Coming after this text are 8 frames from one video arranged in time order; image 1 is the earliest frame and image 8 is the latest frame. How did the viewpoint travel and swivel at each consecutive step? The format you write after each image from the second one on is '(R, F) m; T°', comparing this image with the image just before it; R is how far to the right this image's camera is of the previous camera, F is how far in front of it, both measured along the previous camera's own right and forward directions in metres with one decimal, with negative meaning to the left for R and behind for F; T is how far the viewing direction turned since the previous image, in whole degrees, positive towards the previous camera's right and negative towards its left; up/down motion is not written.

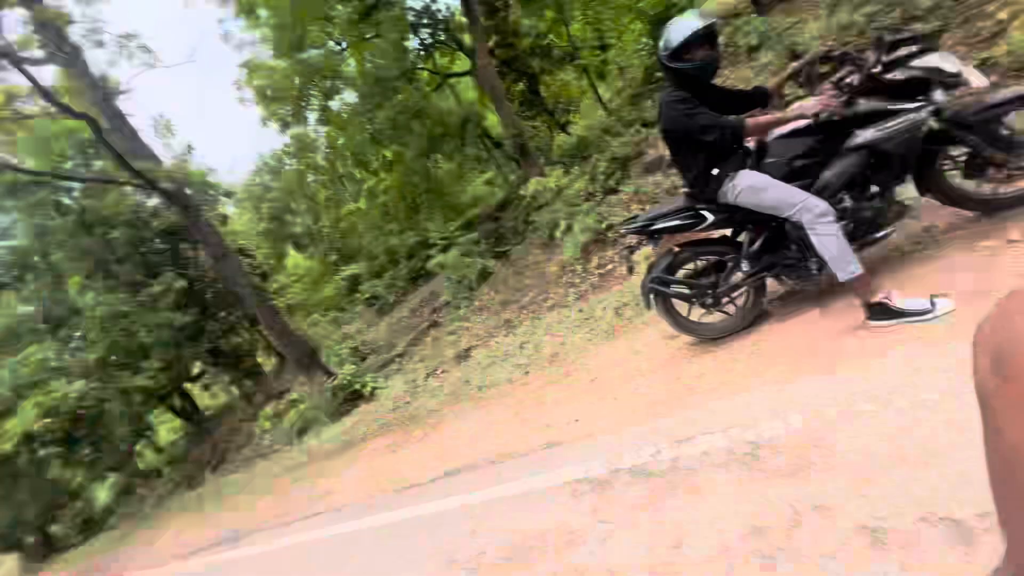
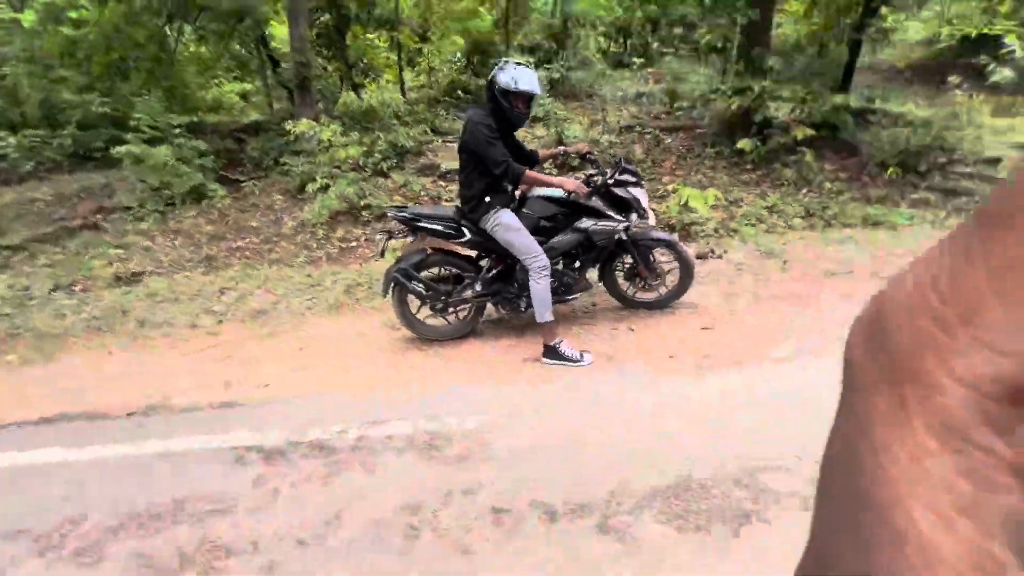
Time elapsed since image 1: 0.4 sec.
(-0.1, 0.0) m; +33°
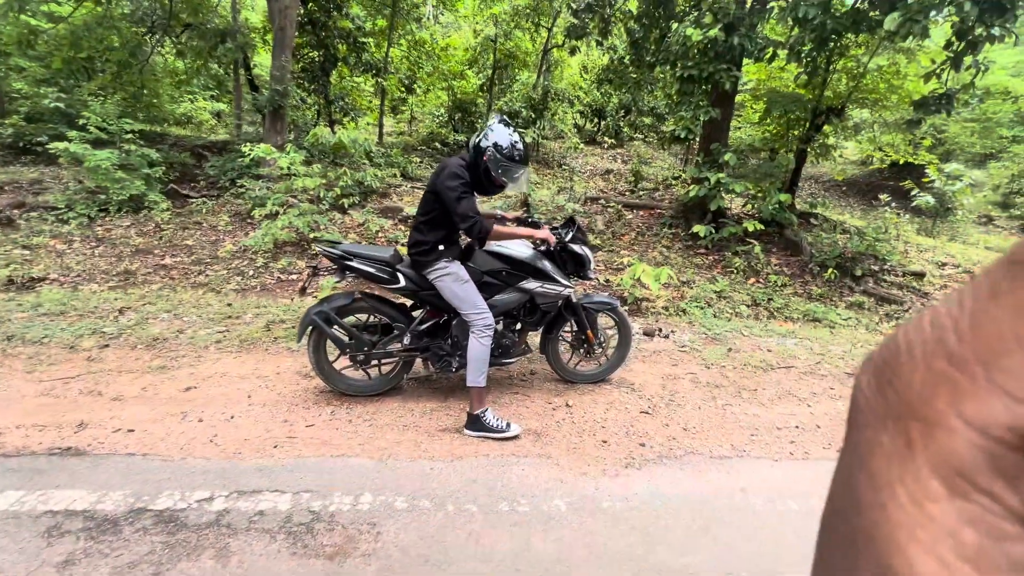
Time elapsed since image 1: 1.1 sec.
(+0.2, +0.3) m; +5°
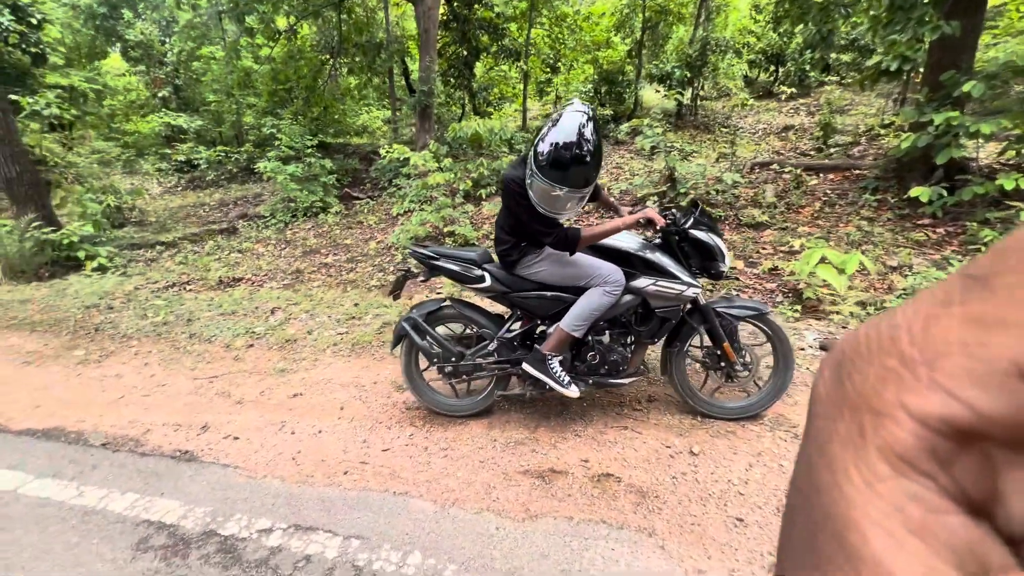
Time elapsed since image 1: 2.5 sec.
(+0.4, +0.7) m; -20°
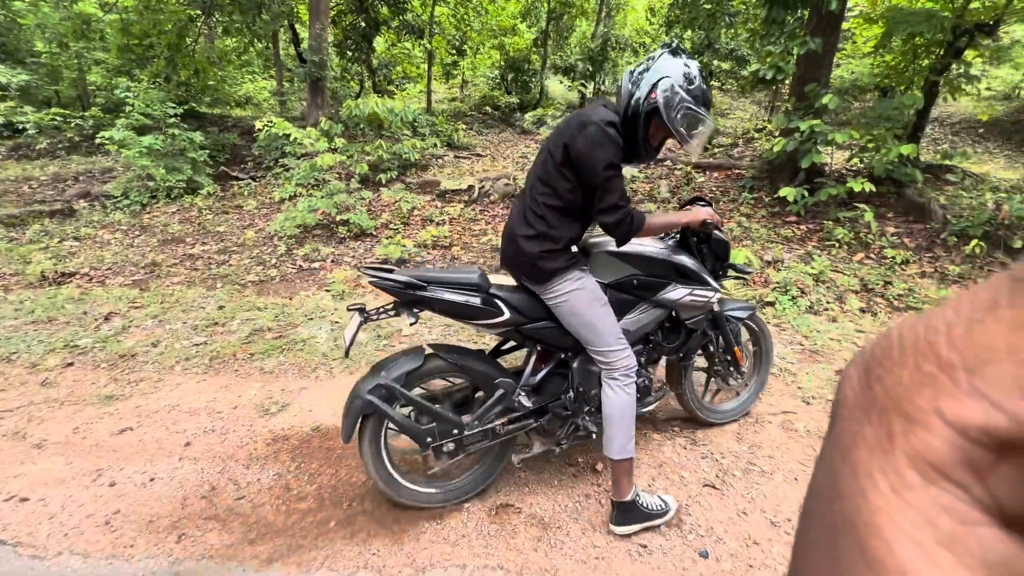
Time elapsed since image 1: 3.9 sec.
(+0.1, +0.3) m; +11°
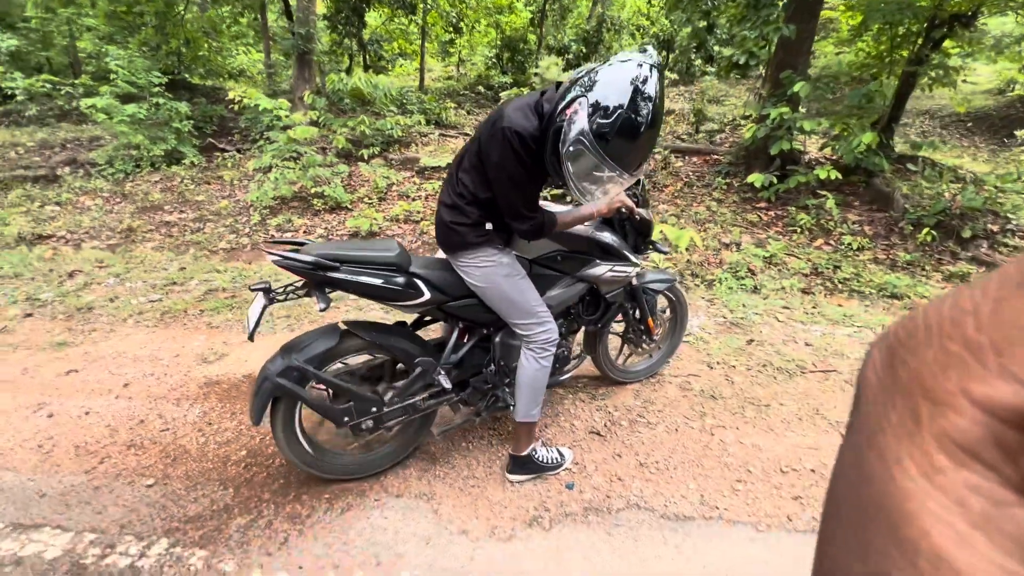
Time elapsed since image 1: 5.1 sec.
(+0.6, -0.2) m; 0°
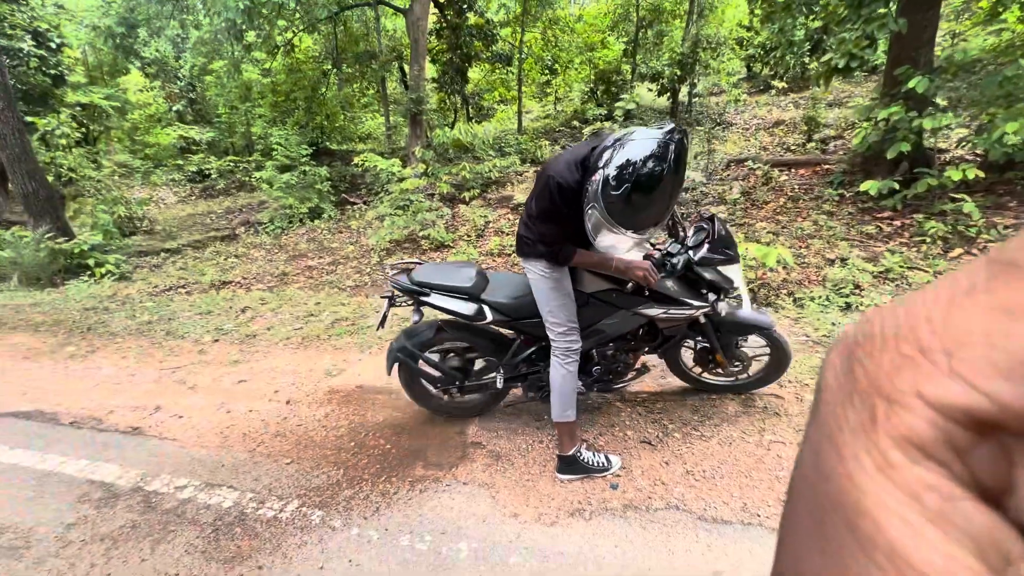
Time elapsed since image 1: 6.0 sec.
(+0.4, -0.4) m; -14°
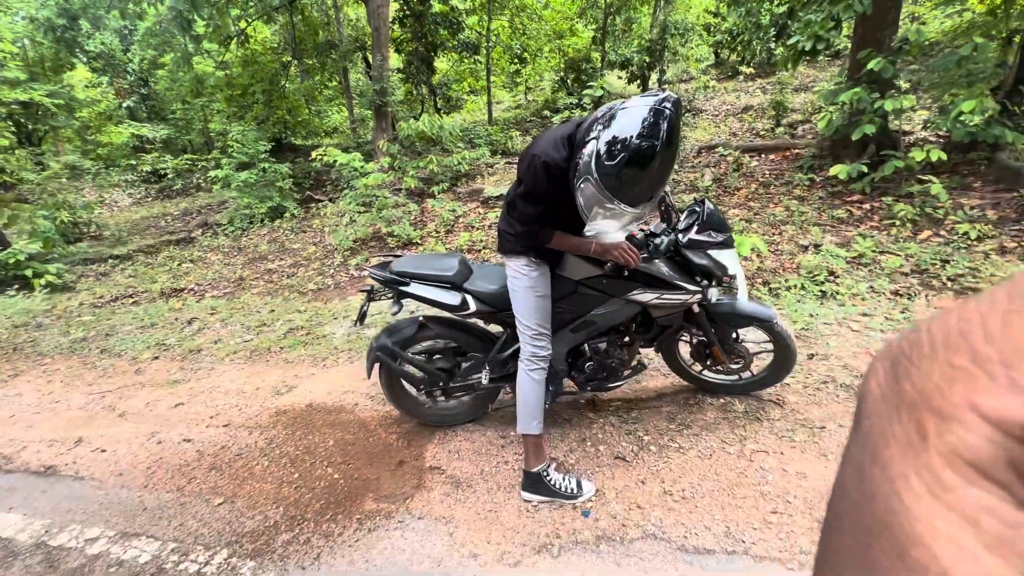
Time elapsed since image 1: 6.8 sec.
(+0.1, +0.3) m; +3°
